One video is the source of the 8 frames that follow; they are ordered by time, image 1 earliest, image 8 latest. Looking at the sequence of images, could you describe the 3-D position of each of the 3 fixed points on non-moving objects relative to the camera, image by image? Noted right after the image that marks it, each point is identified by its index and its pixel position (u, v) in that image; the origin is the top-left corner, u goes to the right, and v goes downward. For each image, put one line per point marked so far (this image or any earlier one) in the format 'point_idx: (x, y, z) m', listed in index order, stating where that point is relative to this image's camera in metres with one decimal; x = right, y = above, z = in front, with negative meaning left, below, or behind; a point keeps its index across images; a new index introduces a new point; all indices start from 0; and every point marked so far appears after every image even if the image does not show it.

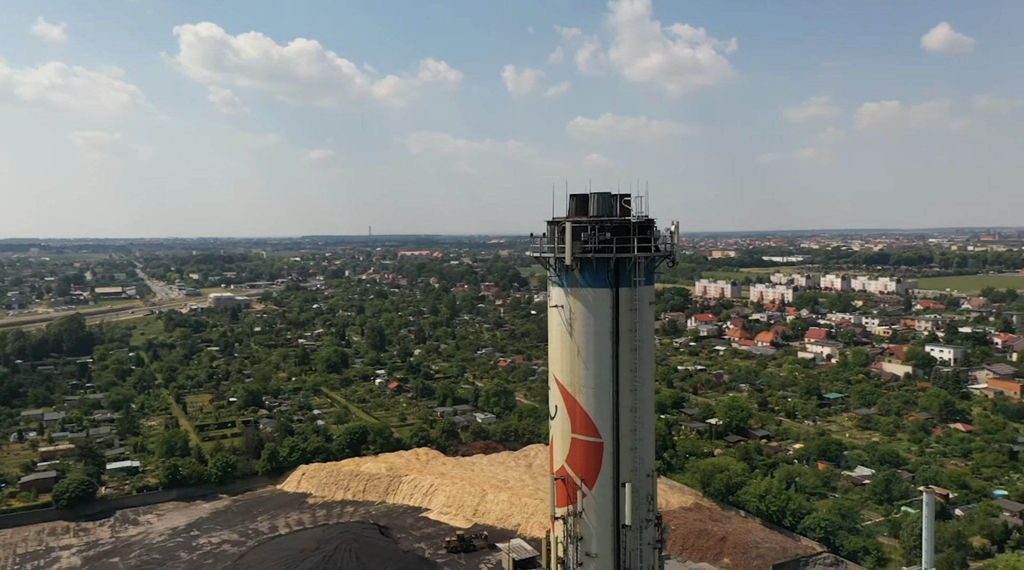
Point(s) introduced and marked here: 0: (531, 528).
0: (+0.4, -5.7, +19.6) m
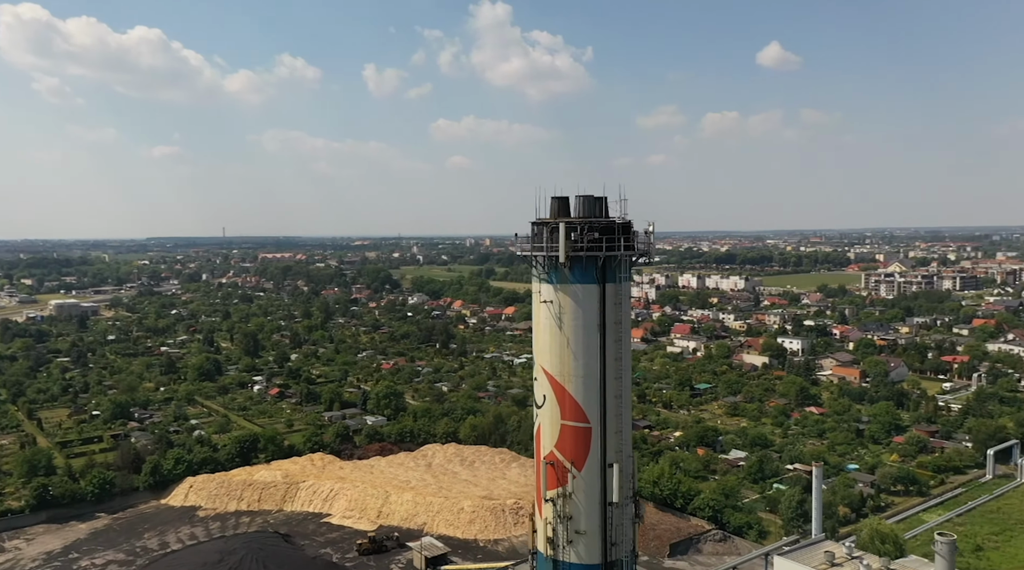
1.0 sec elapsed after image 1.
0: (-1.9, -5.9, +20.4) m
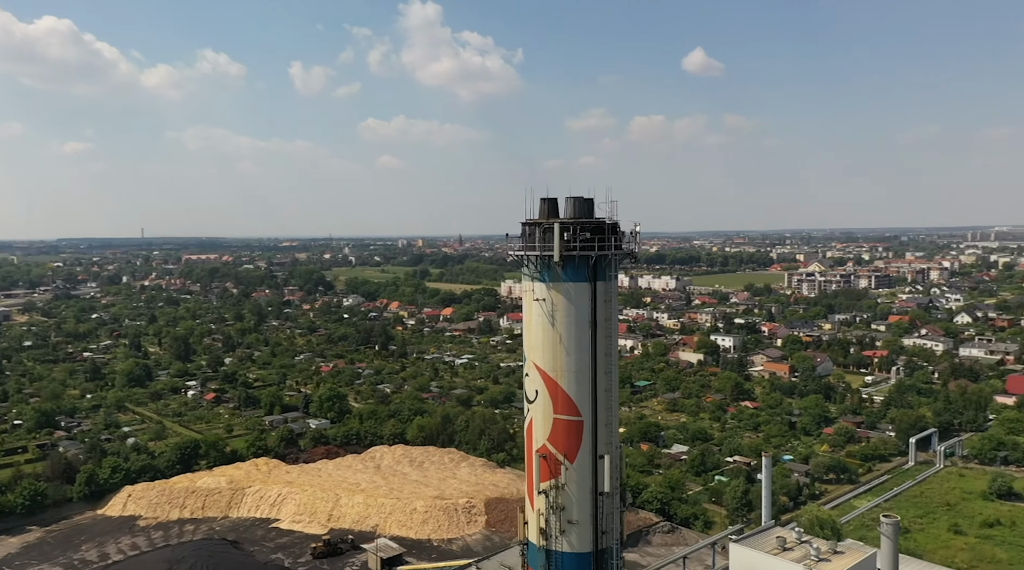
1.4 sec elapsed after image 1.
0: (-3.0, -6.0, +20.5) m
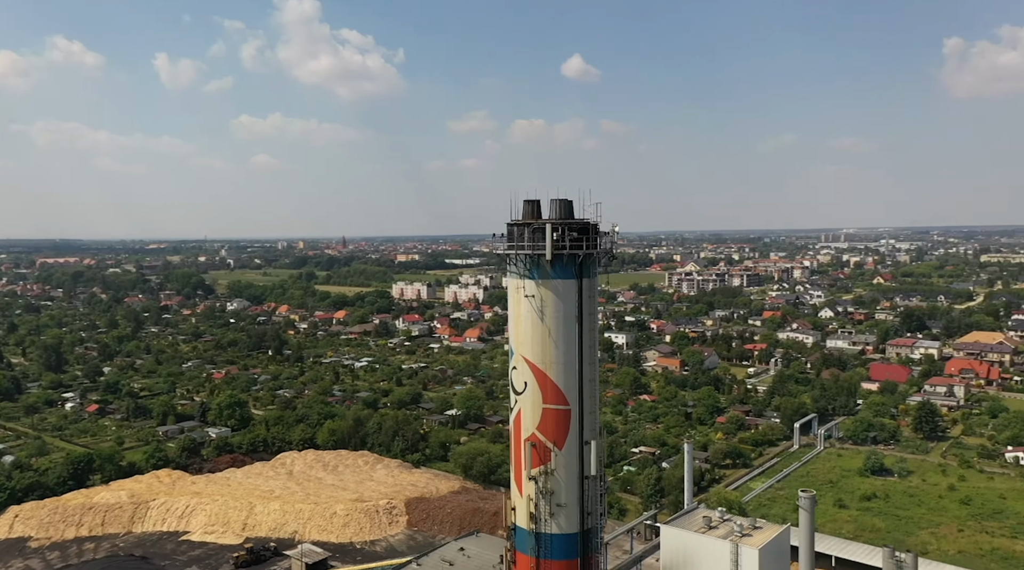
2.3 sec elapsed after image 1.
0: (-5.0, -6.1, +20.5) m
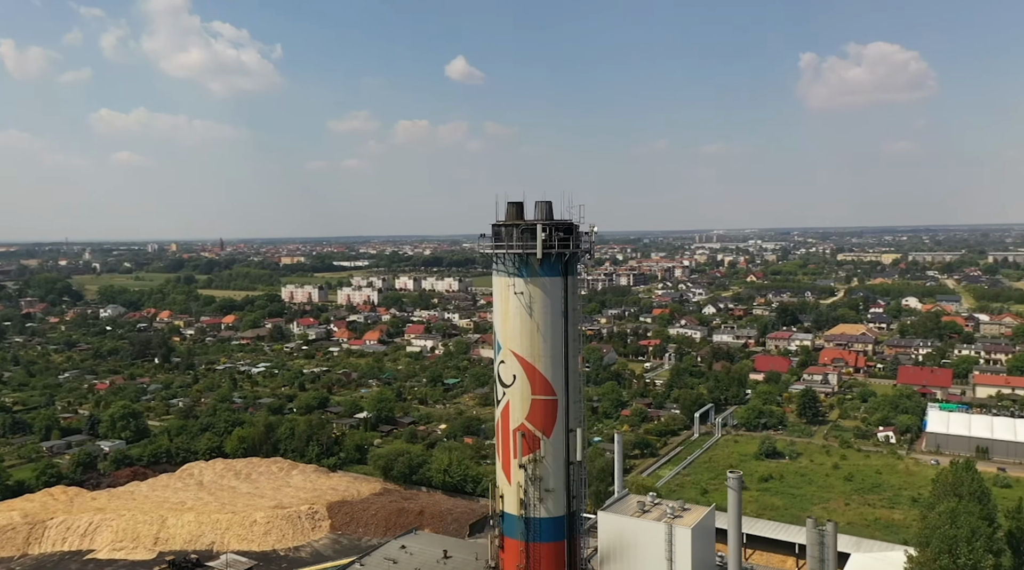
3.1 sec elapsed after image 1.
0: (-6.8, -6.2, +20.1) m
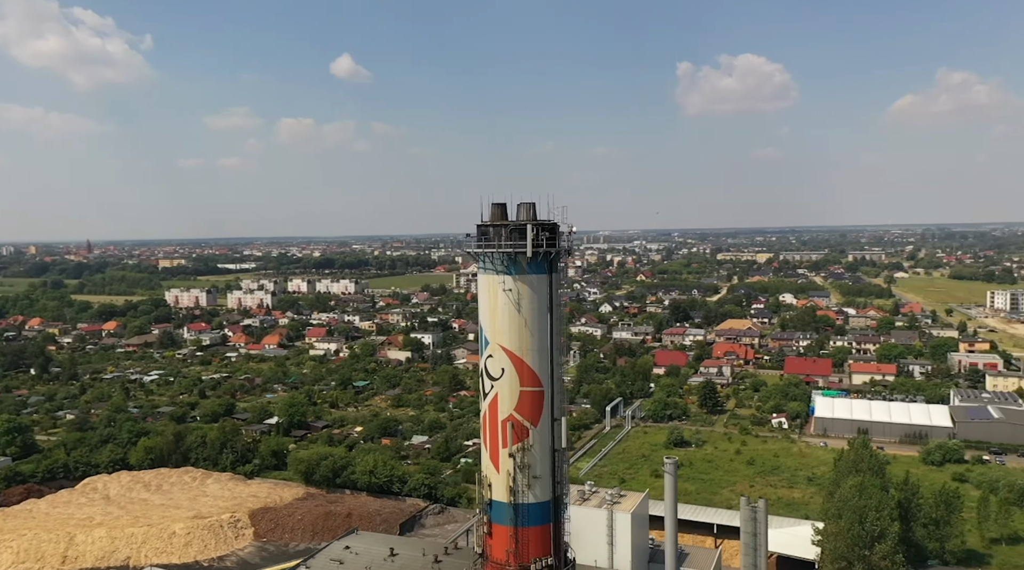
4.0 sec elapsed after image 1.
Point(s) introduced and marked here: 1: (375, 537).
0: (-8.5, -6.3, +19.3) m
1: (-2.7, -4.9, +16.1) m
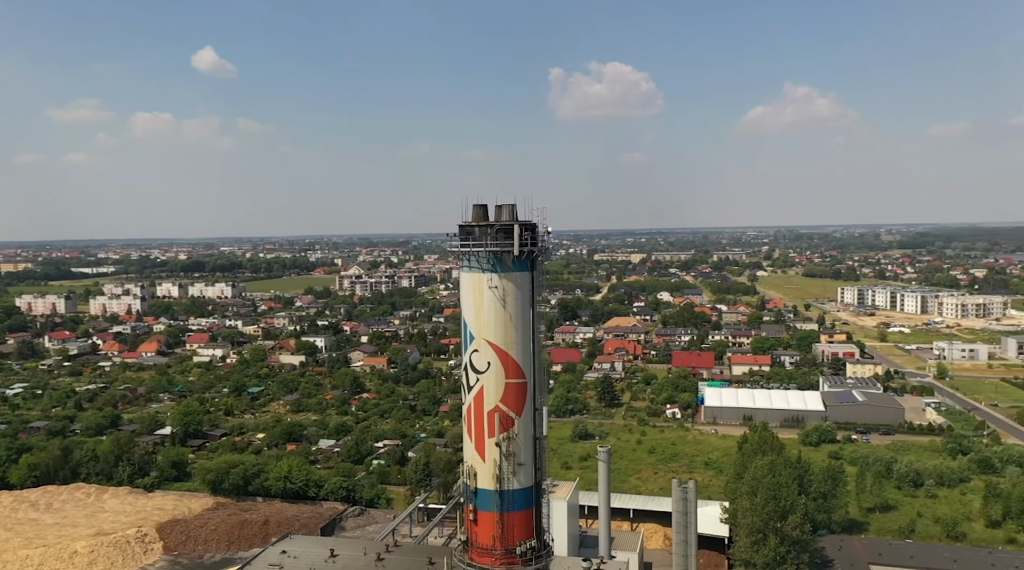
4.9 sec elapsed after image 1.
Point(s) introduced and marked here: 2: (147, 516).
0: (-10.2, -6.4, +18.1) m
1: (-3.8, -4.9, +15.9) m
2: (-8.8, -5.6, +20.0) m
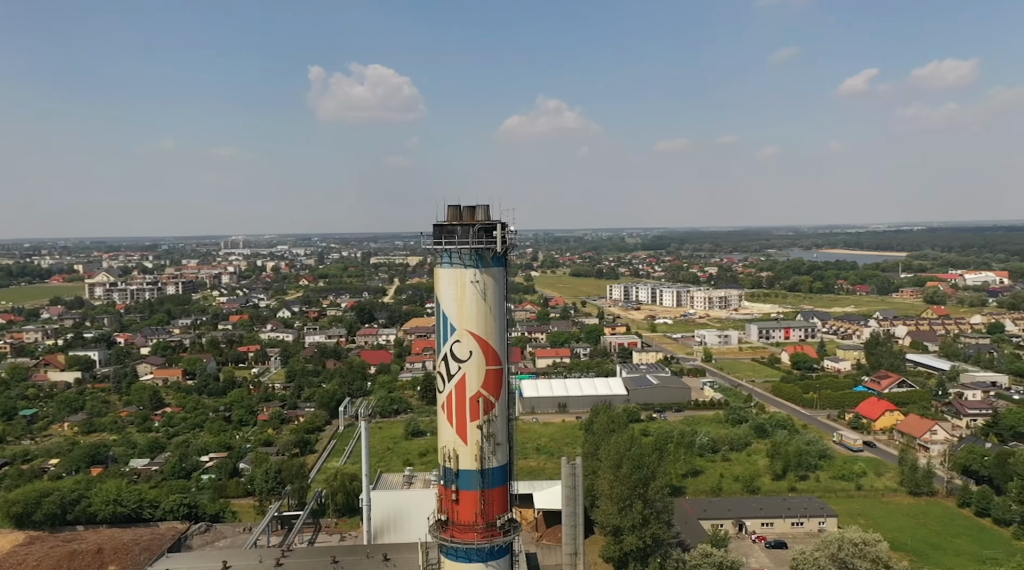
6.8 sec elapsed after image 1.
0: (-12.3, -6.5, +14.7) m
1: (-5.7, -4.9, +14.7) m
2: (-11.6, -5.7, +16.9) m
